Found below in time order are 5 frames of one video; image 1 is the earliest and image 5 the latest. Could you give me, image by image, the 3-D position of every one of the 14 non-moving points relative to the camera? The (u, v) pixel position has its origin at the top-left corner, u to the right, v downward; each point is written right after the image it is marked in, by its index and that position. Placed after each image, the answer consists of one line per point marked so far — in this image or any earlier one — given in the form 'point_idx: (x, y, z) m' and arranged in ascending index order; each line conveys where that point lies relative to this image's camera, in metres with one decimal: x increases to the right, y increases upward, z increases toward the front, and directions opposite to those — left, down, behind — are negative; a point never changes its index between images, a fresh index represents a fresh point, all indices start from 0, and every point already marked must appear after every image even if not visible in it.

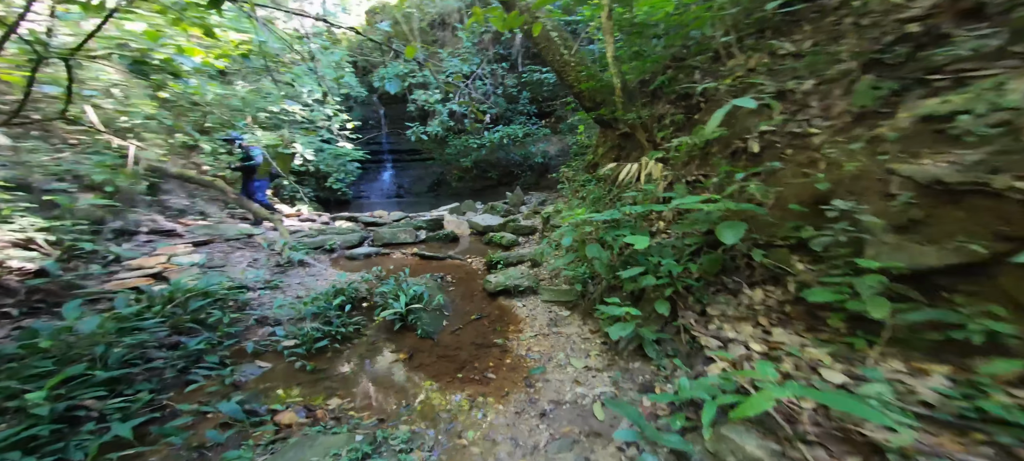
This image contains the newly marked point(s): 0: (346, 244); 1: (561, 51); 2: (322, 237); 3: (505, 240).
0: (-2.9, -0.2, +6.0) m
1: (+0.6, +2.3, +4.3) m
2: (-3.4, -0.1, +6.1) m
3: (-0.2, -0.2, +5.7) m
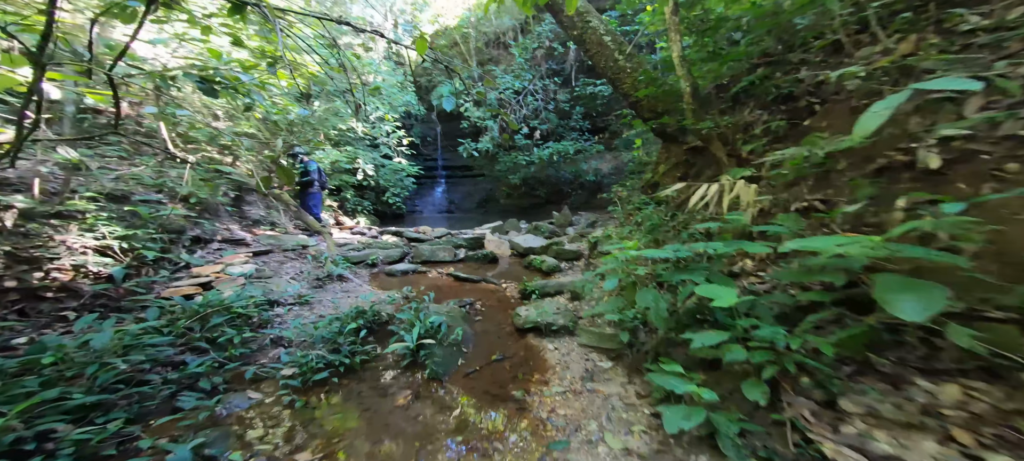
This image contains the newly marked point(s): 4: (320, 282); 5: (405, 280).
0: (-2.2, -0.5, +5.9) m
1: (+1.2, +2.0, +3.9) m
2: (-2.6, -0.4, +6.1) m
3: (+0.5, -0.5, +5.2) m
4: (-2.4, -0.7, +4.4) m
5: (-1.6, -0.8, +5.2) m
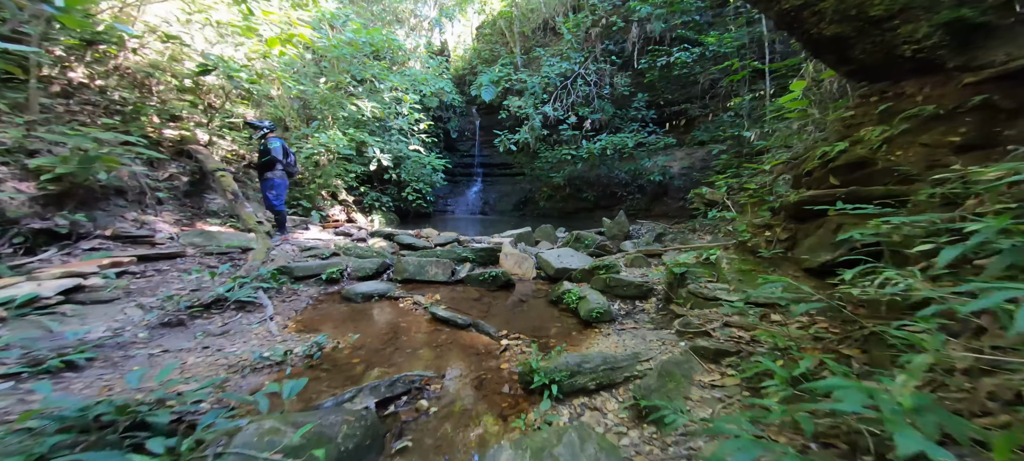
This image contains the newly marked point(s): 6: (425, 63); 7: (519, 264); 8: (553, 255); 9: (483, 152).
0: (-1.9, -0.5, +4.1) m
1: (+1.3, +1.8, +1.6) m
2: (-2.3, -0.4, +4.3) m
3: (+0.6, -0.7, +3.0) m
4: (-2.4, -0.6, +2.6) m
5: (-1.5, -0.8, +3.3) m
6: (-3.0, +5.6, +11.7) m
7: (+0.1, -0.5, +4.5) m
8: (+0.5, -0.4, +4.5) m
9: (-1.1, +3.1, +13.7) m
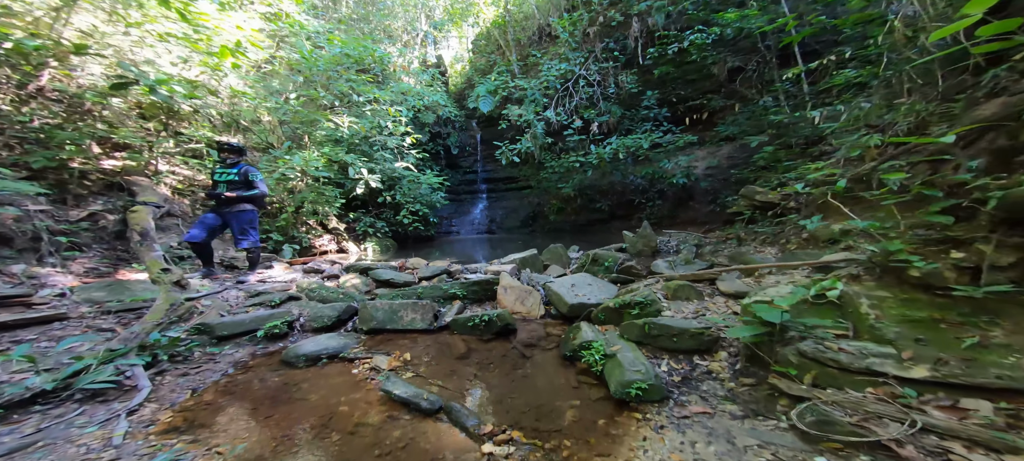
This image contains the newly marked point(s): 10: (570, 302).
0: (-1.9, -0.9, +3.1) m
1: (+1.0, +1.8, +0.7) m
2: (-2.3, -0.8, +3.4) m
3: (+0.6, -0.8, +2.0) m
4: (-2.5, -0.9, +1.7) m
5: (-1.5, -1.1, +2.3) m
6: (-3.0, +4.9, +11.0) m
7: (+0.1, -0.7, +3.5) m
8: (+0.5, -0.6, +3.5) m
9: (-1.0, +2.4, +12.9) m
10: (+0.5, -0.7, +3.2) m
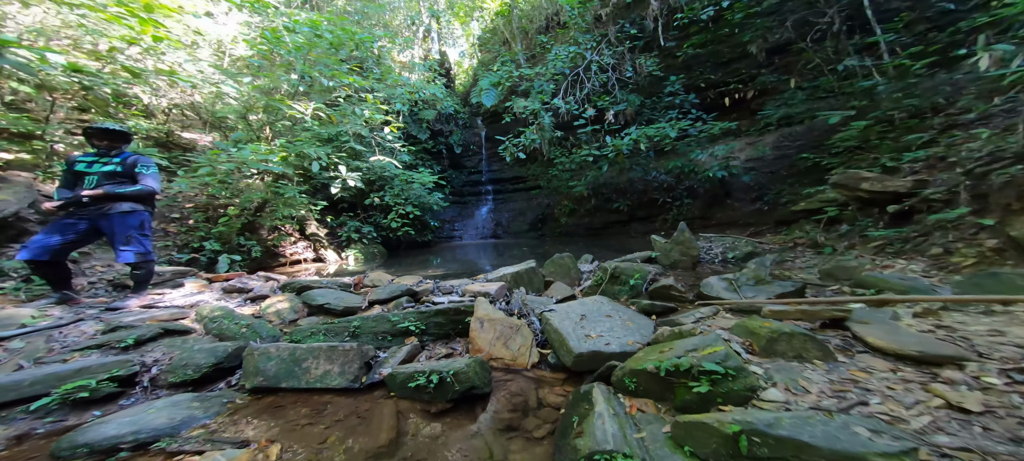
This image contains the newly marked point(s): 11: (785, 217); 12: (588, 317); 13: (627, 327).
0: (-2.1, -0.9, +2.0) m
1: (+0.7, +1.8, -0.5) m
2: (-2.4, -0.8, +2.3) m
3: (+0.4, -0.8, +0.7) m
4: (-2.7, -0.9, +0.6) m
5: (-1.7, -1.1, +1.2) m
6: (-2.9, +4.7, +10.1) m
7: (-0.1, -0.7, +2.3) m
8: (+0.4, -0.6, +2.2) m
9: (-0.8, +2.2, +11.8) m
10: (+0.4, -0.7, +2.0) m
11: (+4.1, +0.2, +5.2) m
12: (+0.5, -0.6, +2.3) m
13: (+0.7, -0.6, +2.2) m
